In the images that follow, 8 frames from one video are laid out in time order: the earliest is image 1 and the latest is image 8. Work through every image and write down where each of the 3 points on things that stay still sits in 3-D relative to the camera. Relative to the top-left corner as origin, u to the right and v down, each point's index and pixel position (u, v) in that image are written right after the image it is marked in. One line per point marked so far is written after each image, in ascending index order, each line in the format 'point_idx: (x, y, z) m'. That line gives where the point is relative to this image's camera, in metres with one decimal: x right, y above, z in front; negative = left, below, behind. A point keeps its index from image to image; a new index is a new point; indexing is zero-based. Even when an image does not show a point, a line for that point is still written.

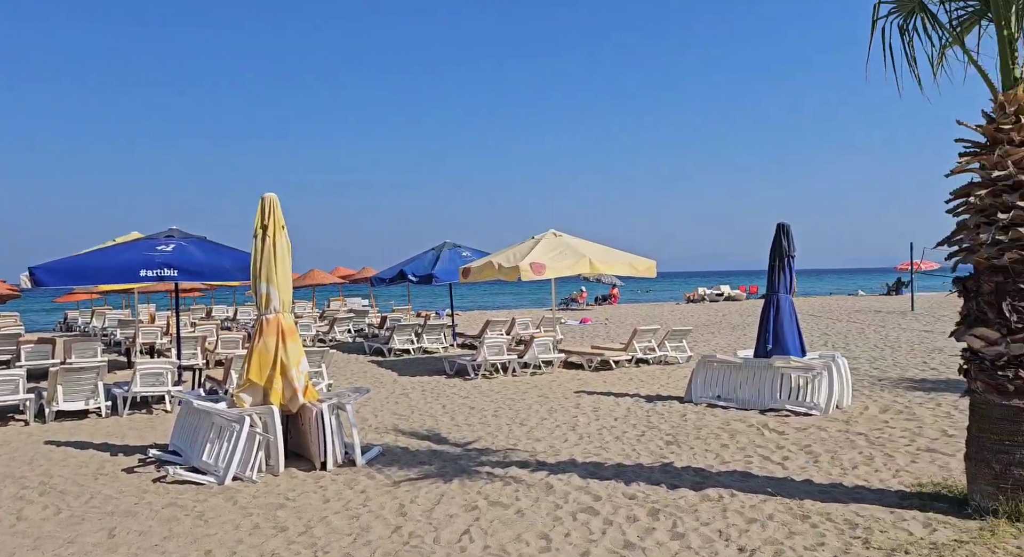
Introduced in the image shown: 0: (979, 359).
0: (+3.1, -0.5, +4.9) m
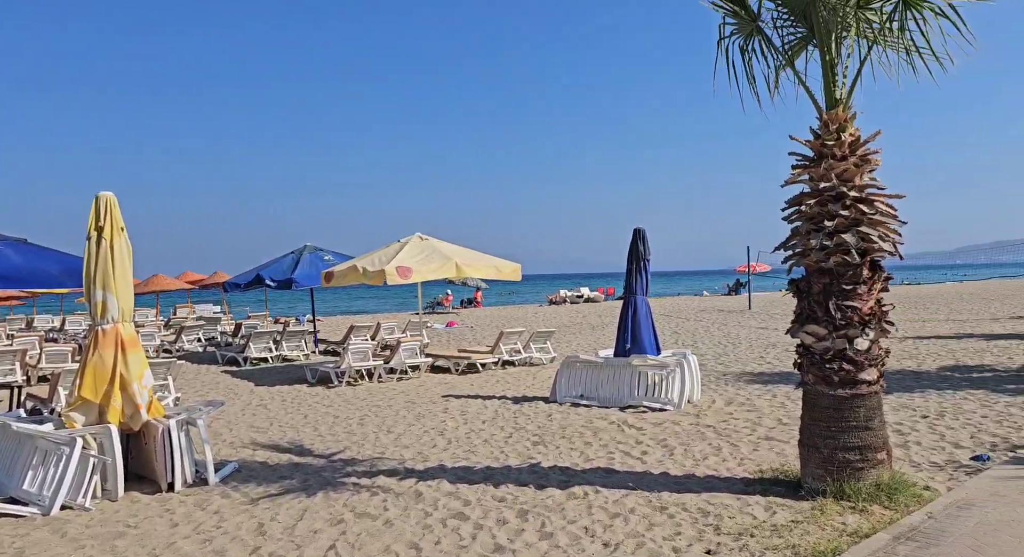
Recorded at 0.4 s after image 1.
0: (+2.2, -0.5, +5.4) m
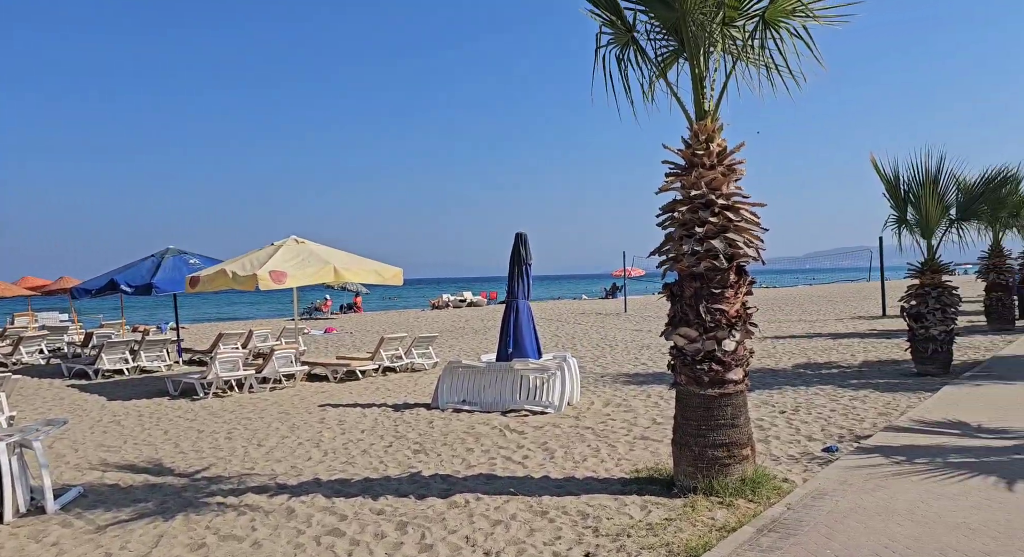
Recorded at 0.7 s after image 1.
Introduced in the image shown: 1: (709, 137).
0: (+1.3, -0.6, +5.6) m
1: (+1.5, +1.1, +5.4) m
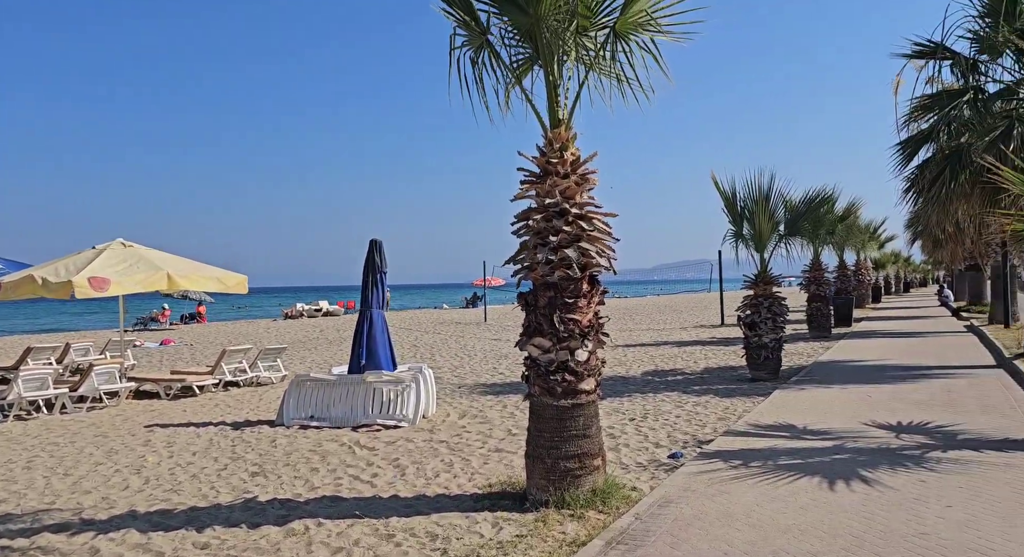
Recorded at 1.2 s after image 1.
0: (+0.2, -0.7, +5.5) m
1: (+0.4, +1.0, +5.5) m
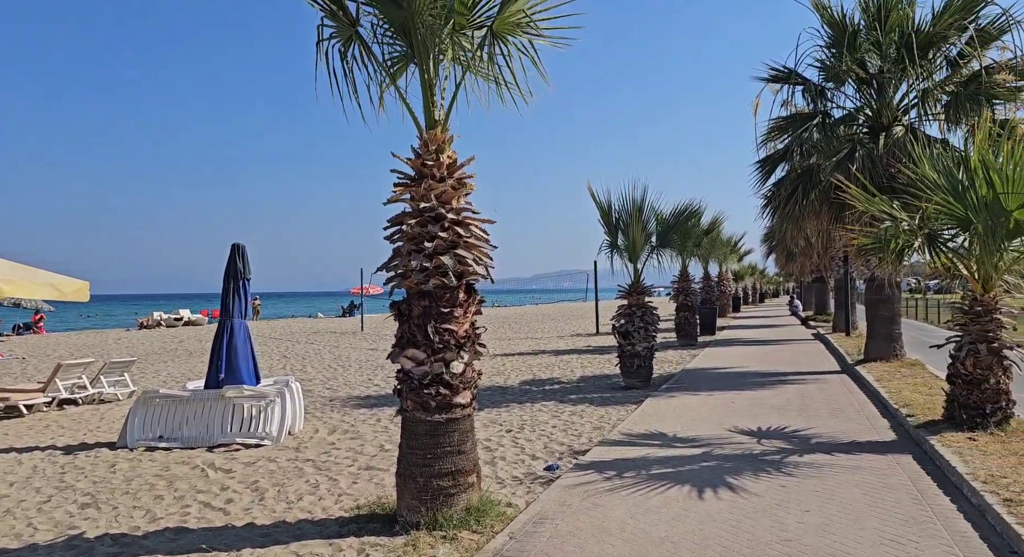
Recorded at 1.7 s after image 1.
0: (-0.7, -0.7, +5.3) m
1: (-0.5, +0.9, +5.2) m
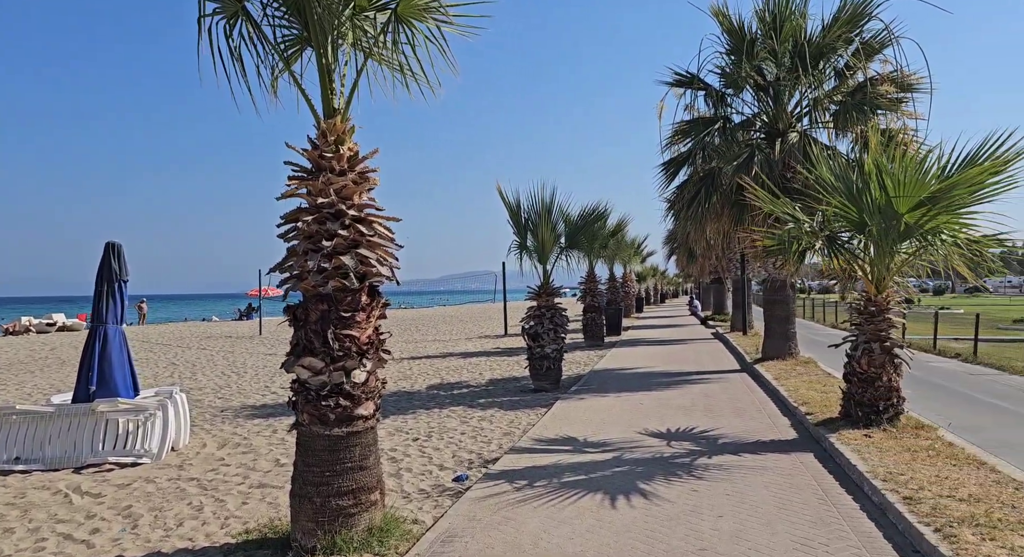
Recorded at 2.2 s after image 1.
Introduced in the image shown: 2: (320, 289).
0: (-1.4, -0.7, +4.8) m
1: (-1.2, +0.9, +4.8) m
2: (-1.3, -0.1, +4.8) m
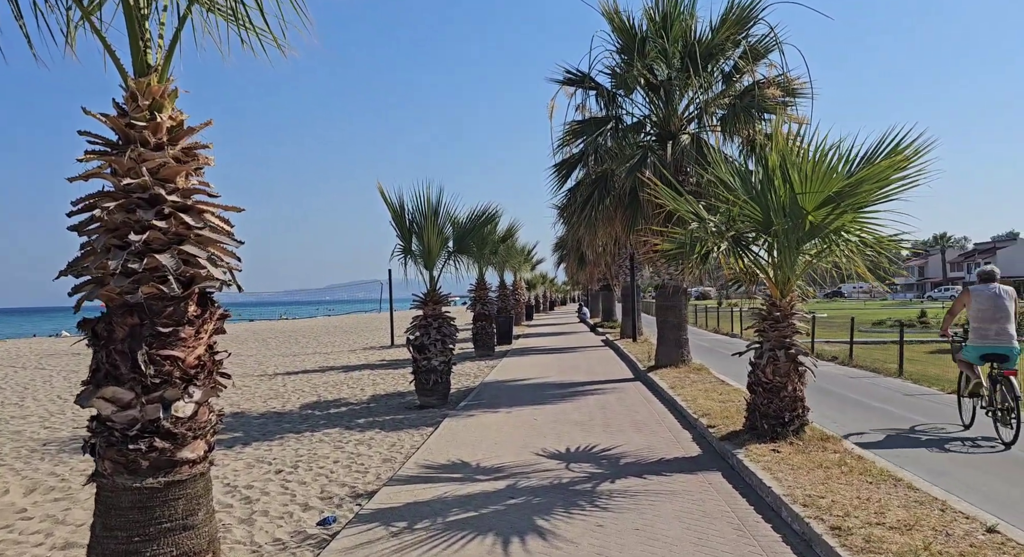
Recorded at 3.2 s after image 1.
0: (-2.0, -0.8, +3.7) m
1: (-1.8, +0.9, +3.8) m
2: (-1.9, -0.1, +3.7) m
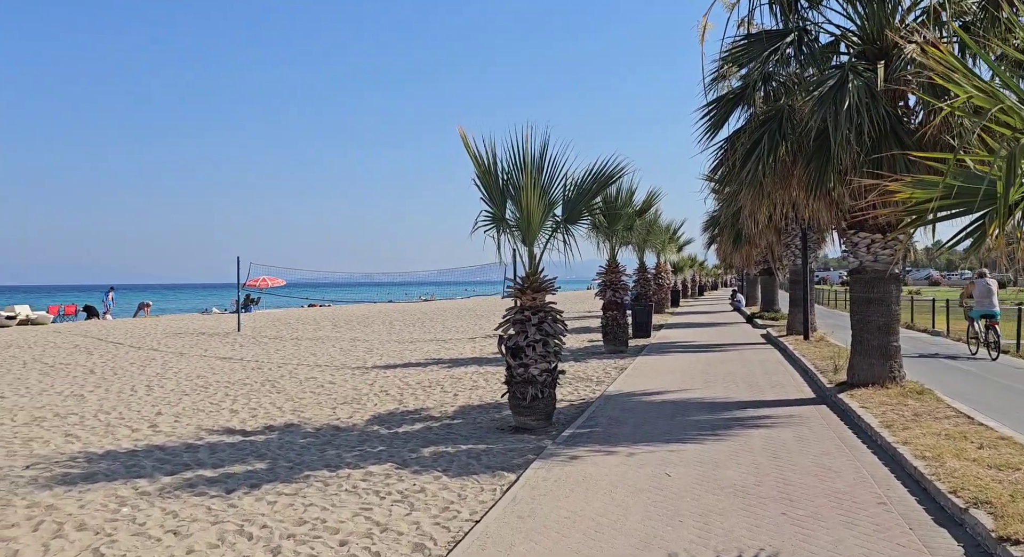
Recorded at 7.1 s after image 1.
0: (-2.1, -0.7, +0.8) m
1: (-1.9, +1.0, +0.8) m
2: (-2.0, 0.0, +0.8) m
